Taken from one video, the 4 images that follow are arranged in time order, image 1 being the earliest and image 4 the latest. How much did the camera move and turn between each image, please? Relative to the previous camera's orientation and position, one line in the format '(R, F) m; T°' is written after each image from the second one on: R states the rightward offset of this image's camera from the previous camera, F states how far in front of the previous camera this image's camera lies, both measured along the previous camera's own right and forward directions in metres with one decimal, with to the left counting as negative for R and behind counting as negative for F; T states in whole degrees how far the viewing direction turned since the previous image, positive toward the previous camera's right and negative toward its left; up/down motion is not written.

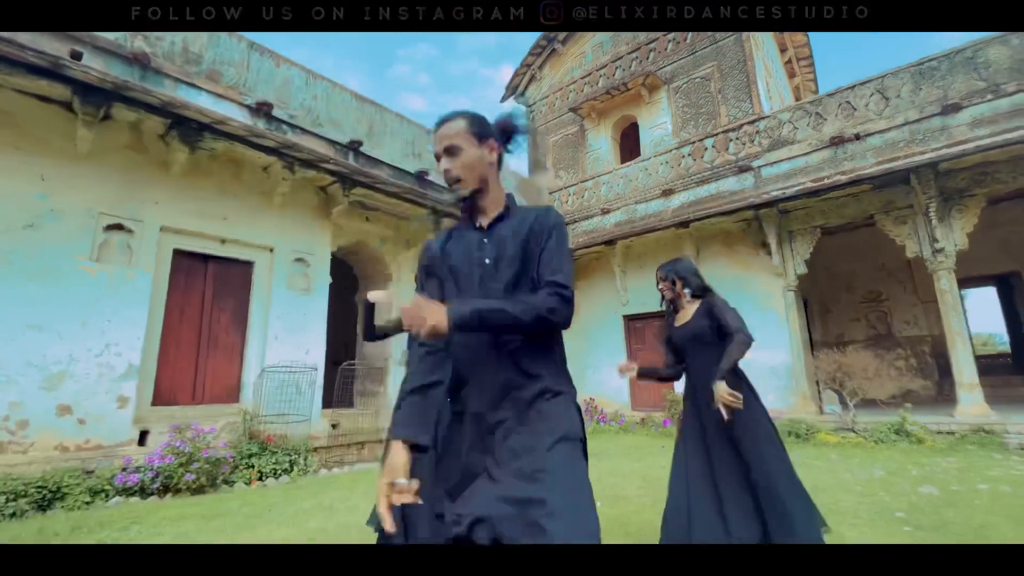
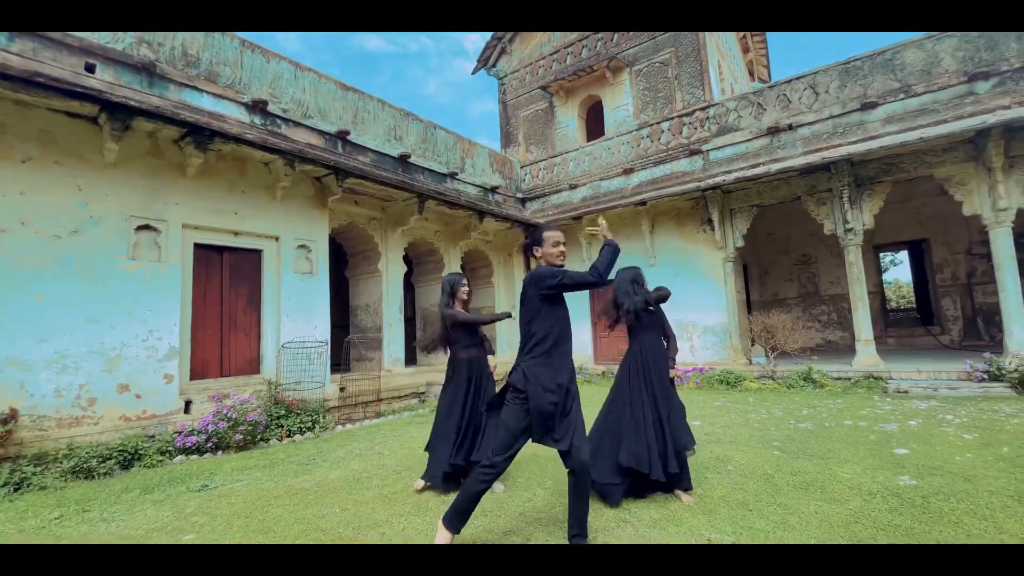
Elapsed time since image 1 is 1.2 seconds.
(-0.2, -0.9) m; +4°
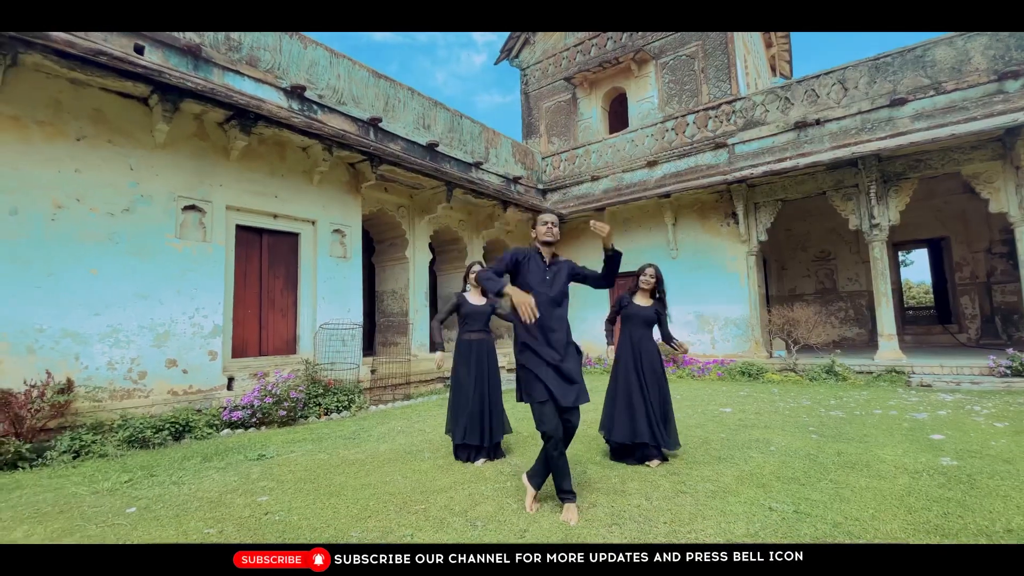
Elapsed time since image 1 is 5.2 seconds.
(-0.4, -0.1) m; 0°
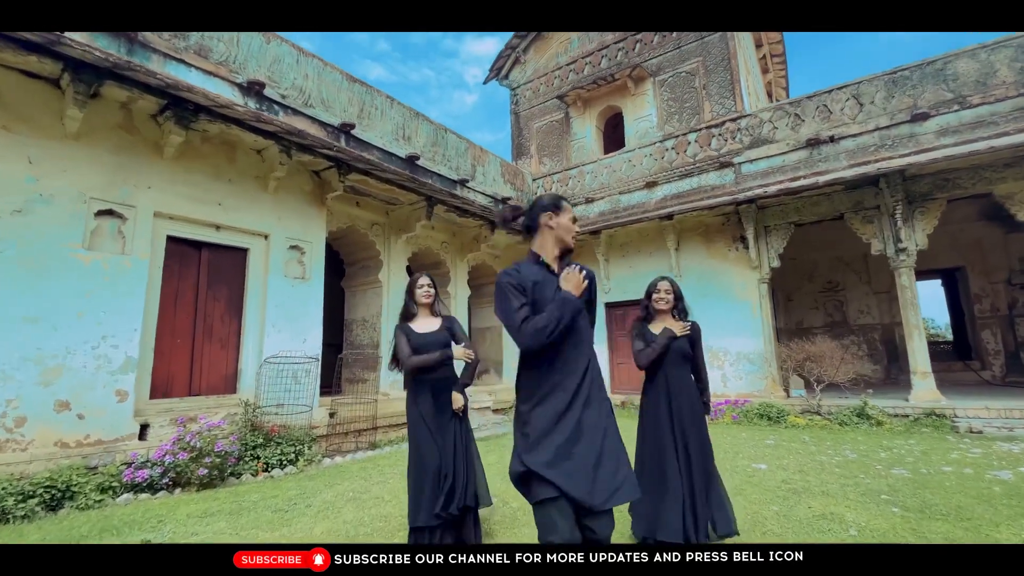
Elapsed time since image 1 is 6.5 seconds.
(0.0, +1.0) m; +1°
